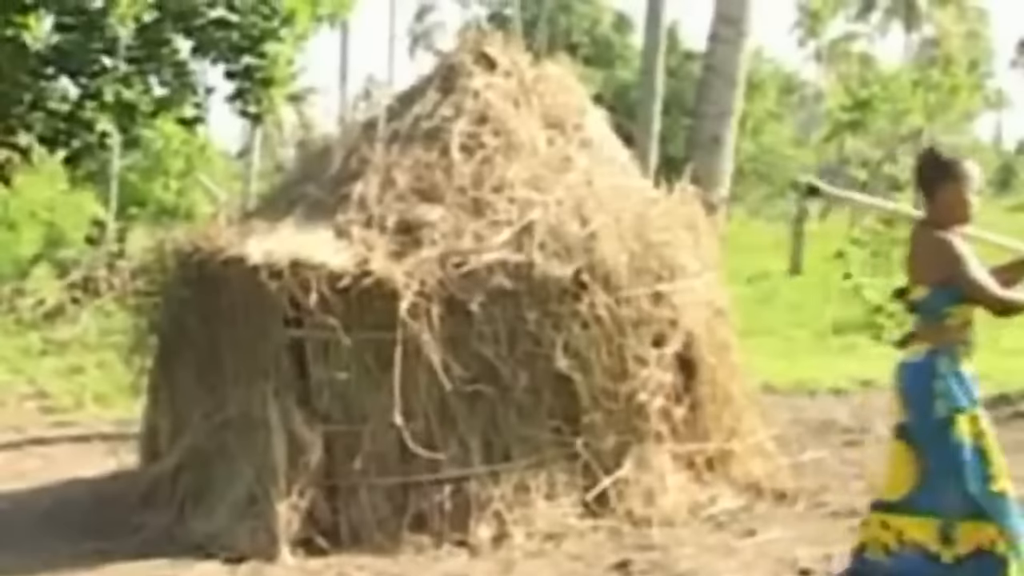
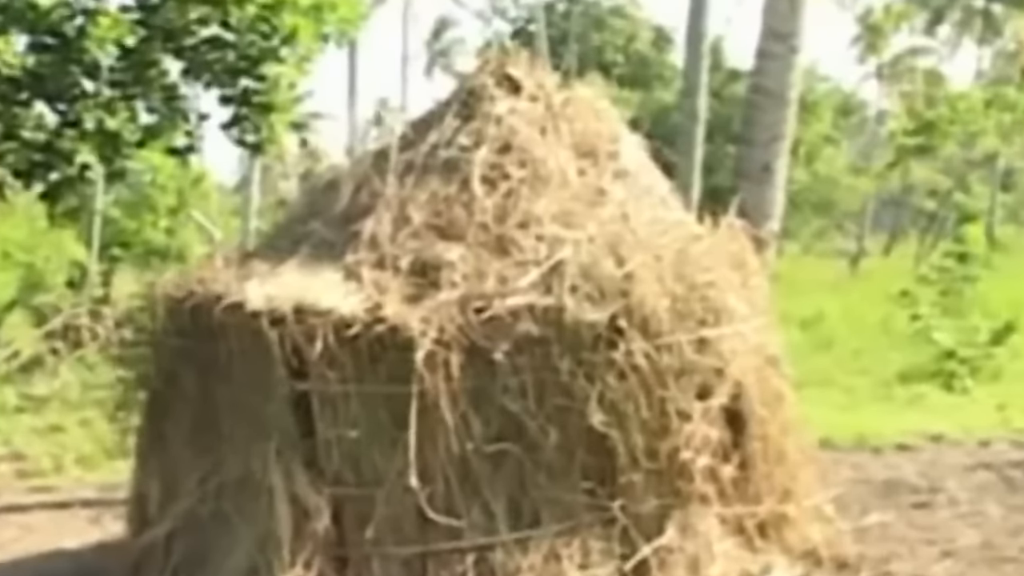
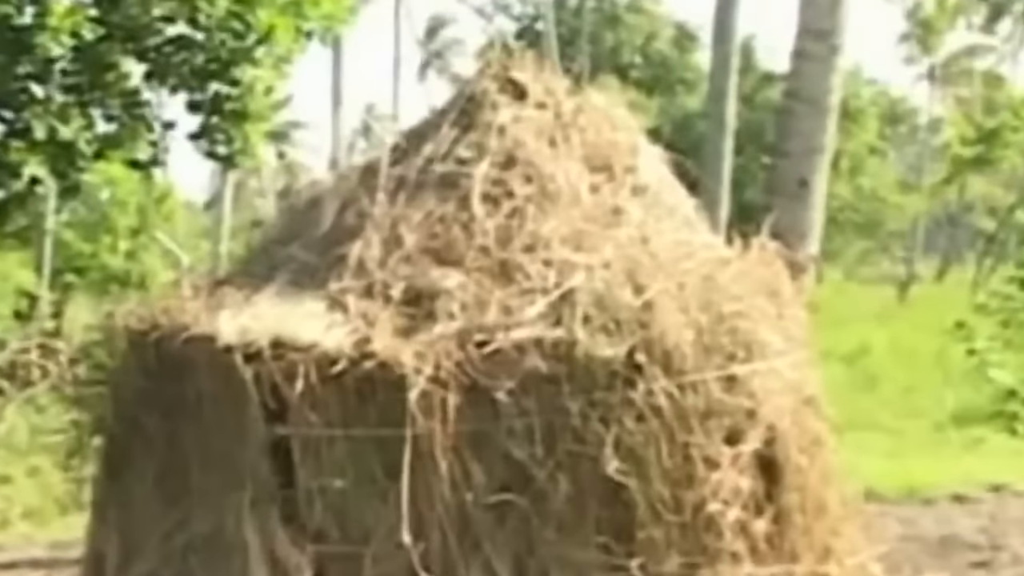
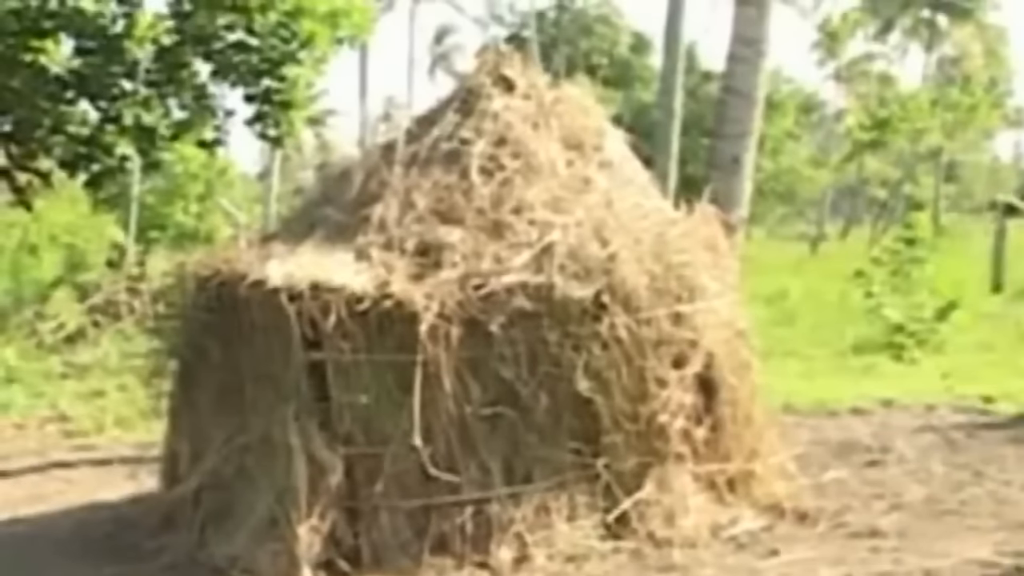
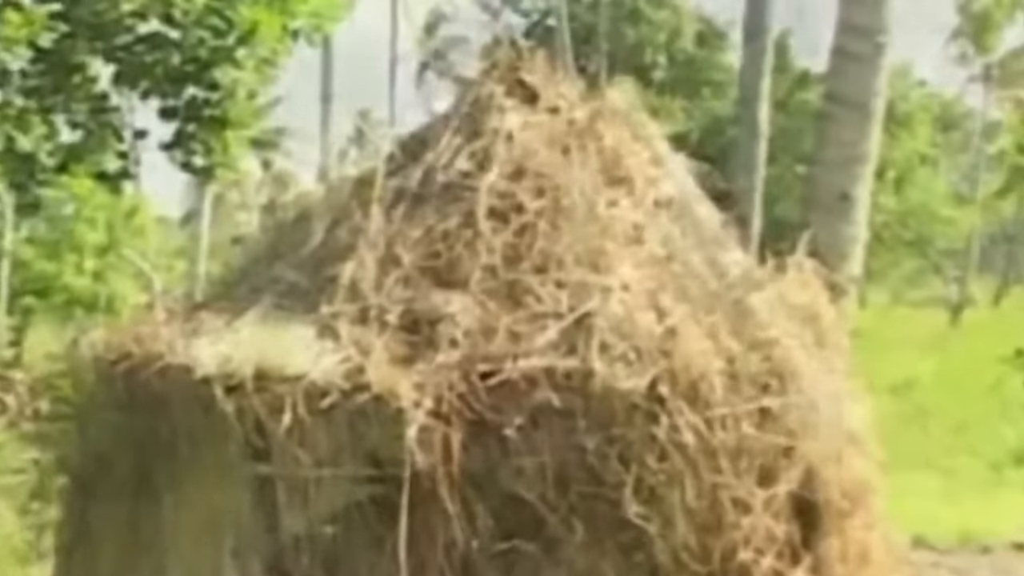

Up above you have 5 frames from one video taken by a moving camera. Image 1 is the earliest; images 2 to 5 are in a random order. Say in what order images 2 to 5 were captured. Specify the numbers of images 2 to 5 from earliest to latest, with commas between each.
4, 2, 3, 5
